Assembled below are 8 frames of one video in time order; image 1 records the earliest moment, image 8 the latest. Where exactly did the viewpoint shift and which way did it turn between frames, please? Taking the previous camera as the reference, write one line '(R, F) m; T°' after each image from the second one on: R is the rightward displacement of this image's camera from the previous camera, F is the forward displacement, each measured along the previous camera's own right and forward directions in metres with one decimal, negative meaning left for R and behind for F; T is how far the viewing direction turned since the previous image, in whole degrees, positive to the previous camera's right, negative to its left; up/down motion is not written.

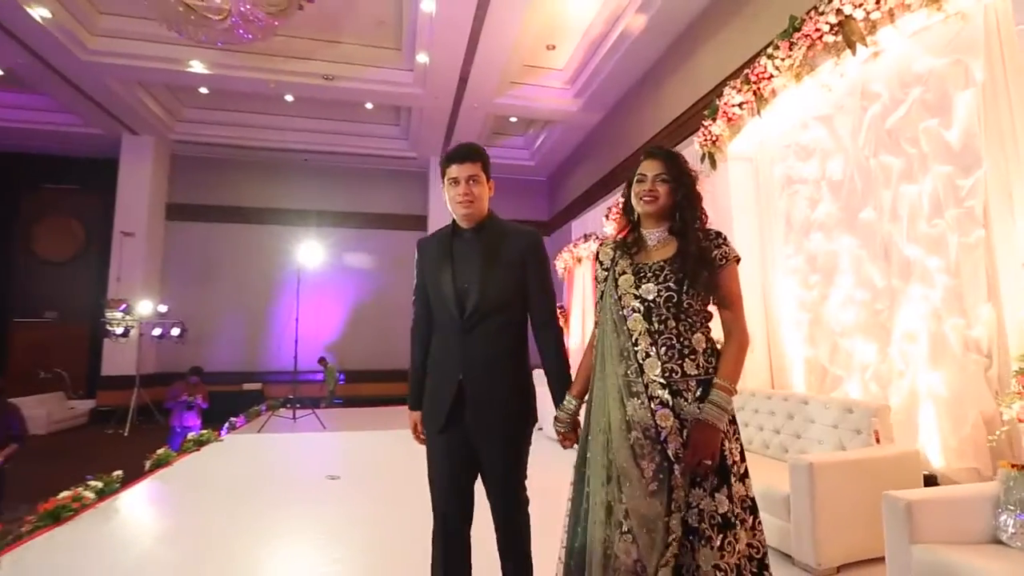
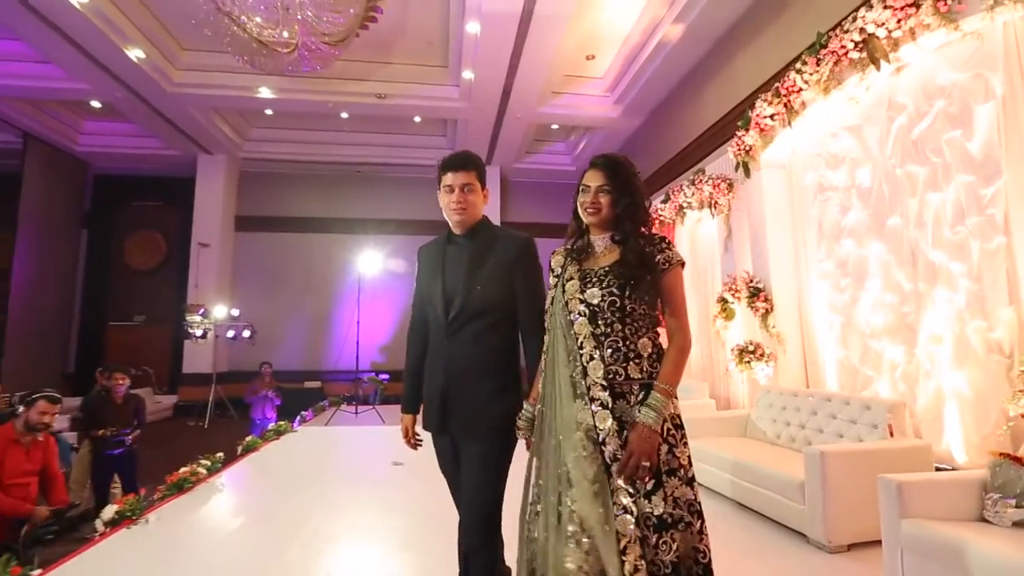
(0.0, -0.3) m; -4°
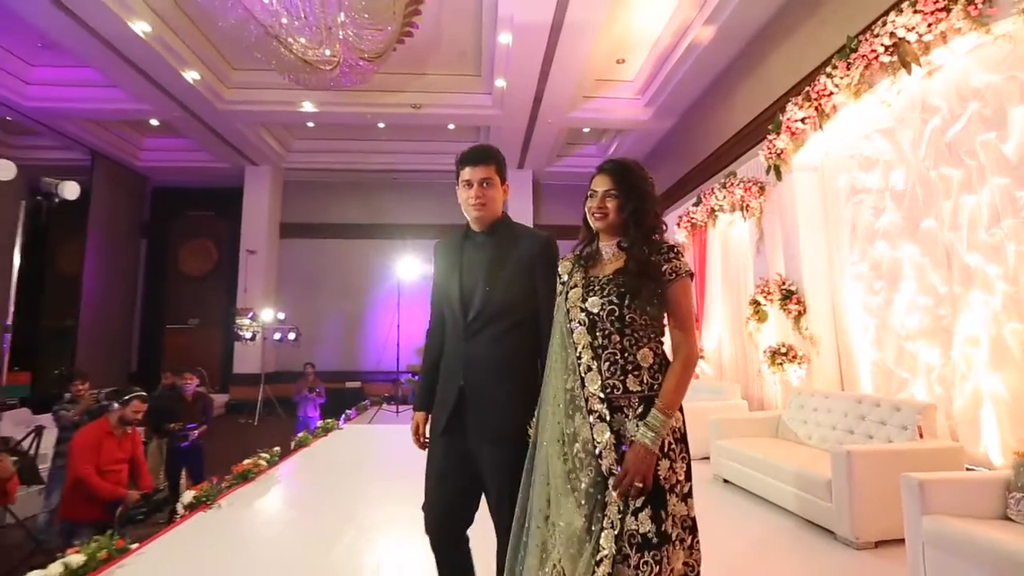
(0.0, -0.1) m; -3°
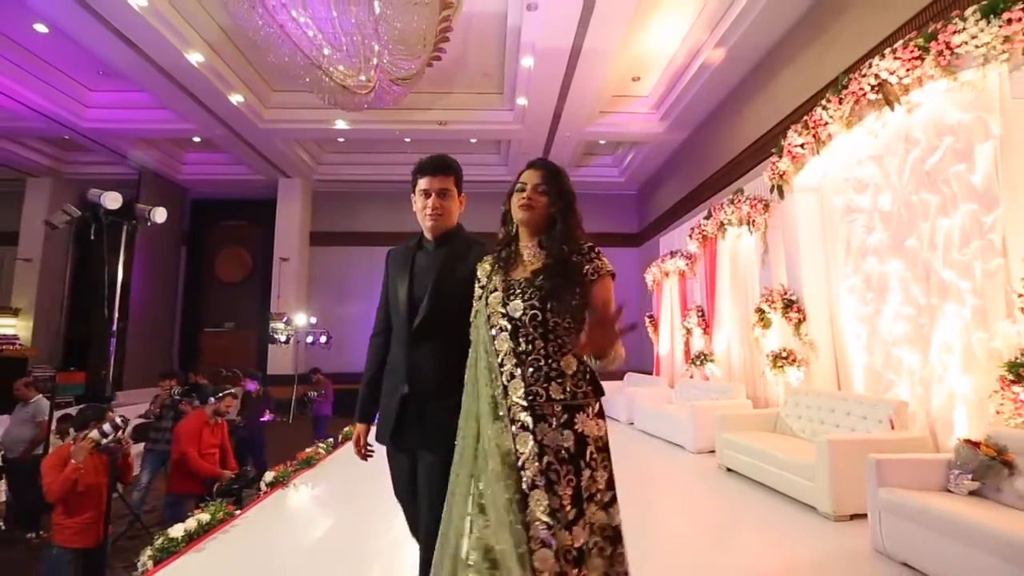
(-0.1, -0.5) m; -1°
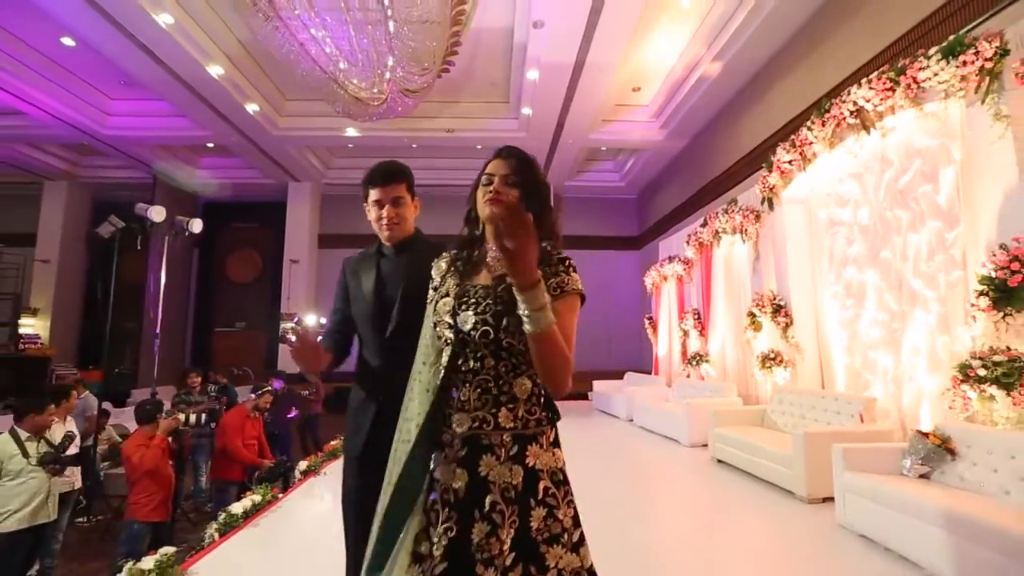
(-0.1, -0.4) m; 0°
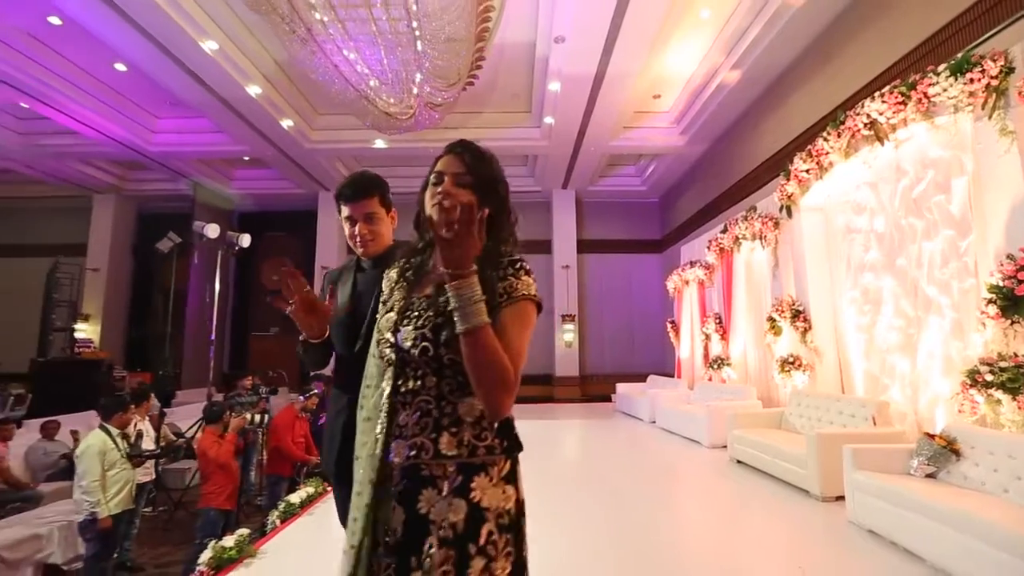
(0.0, -0.2) m; -2°
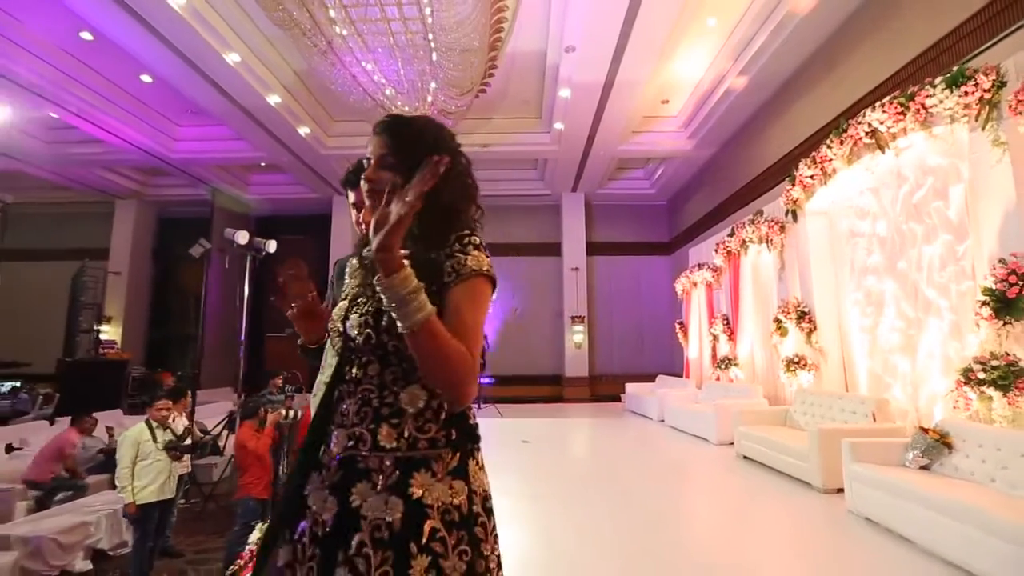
(-0.1, -0.2) m; -1°
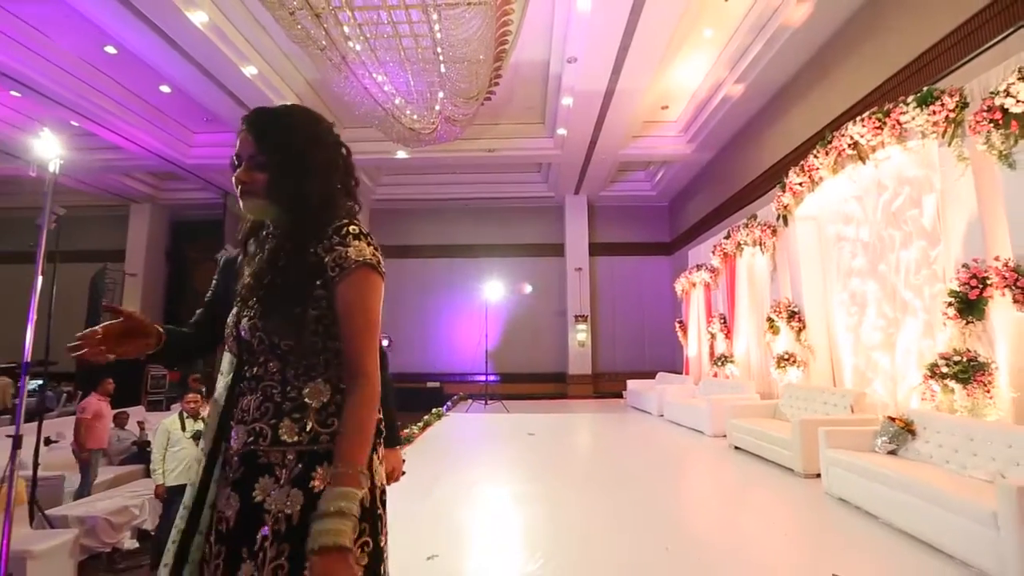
(0.0, -0.3) m; 0°
